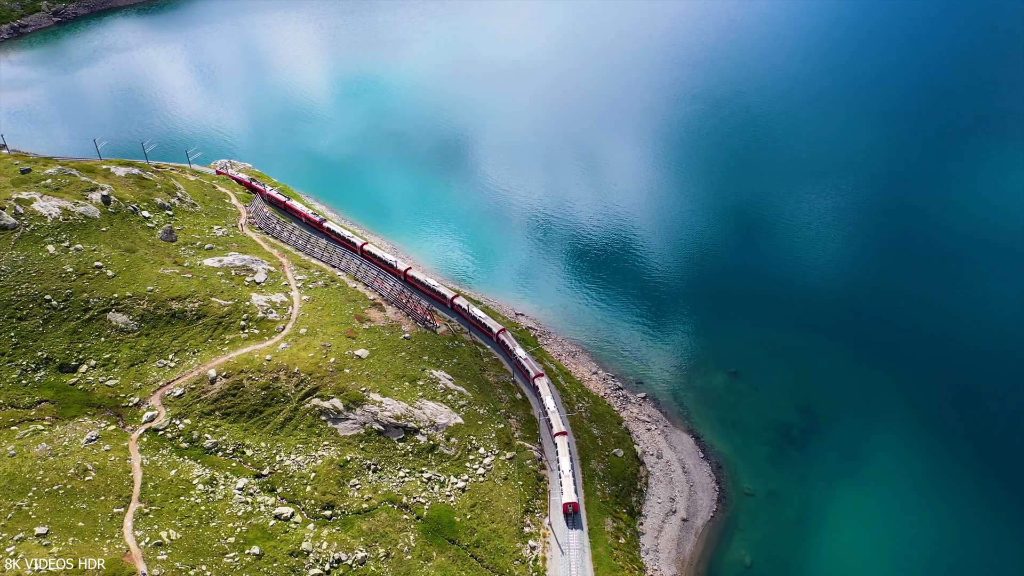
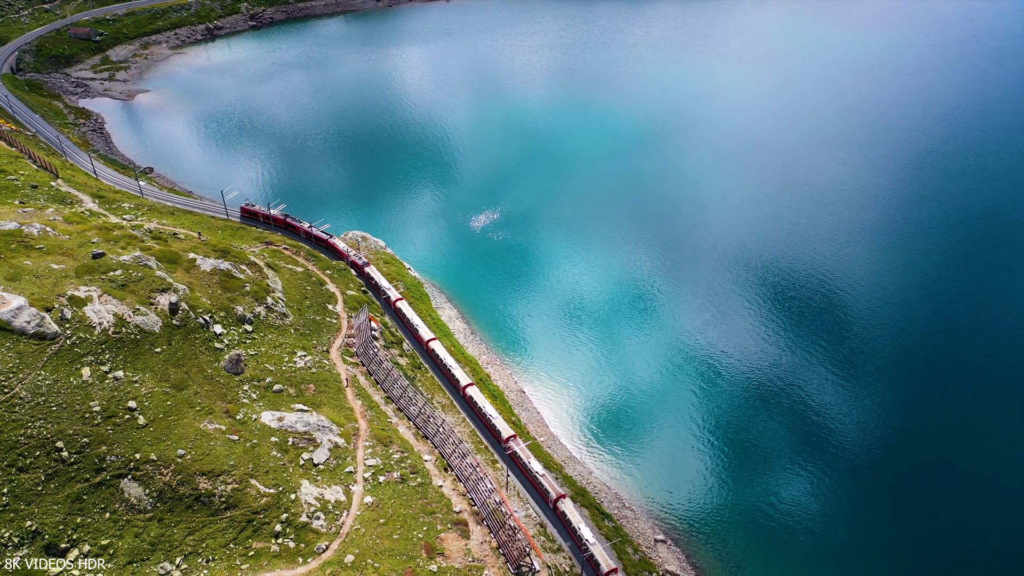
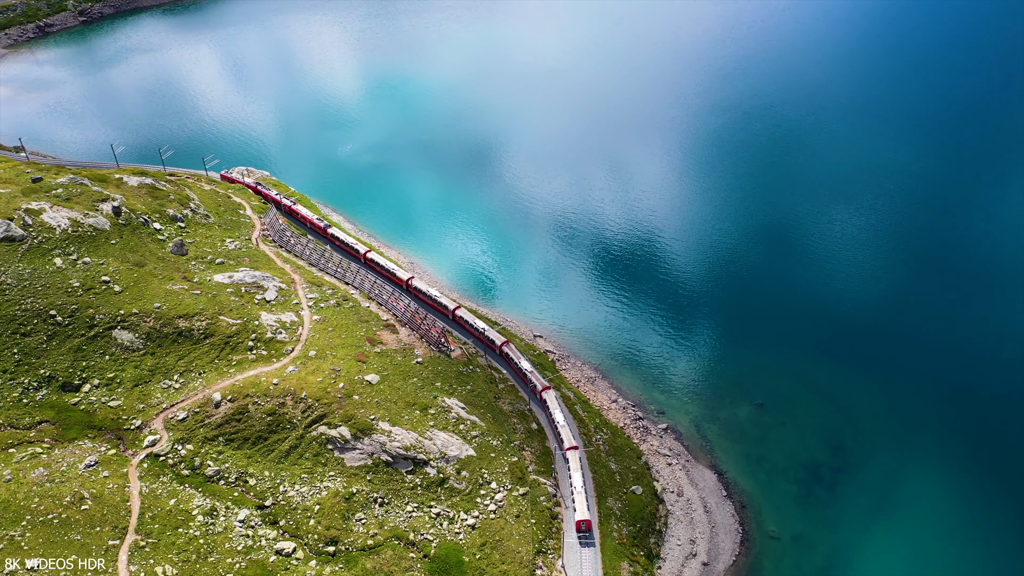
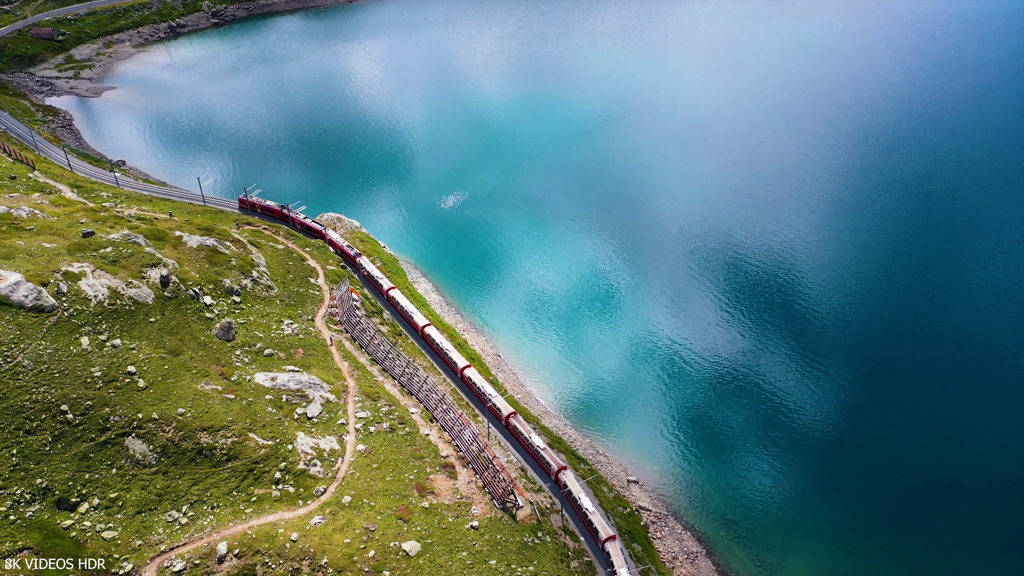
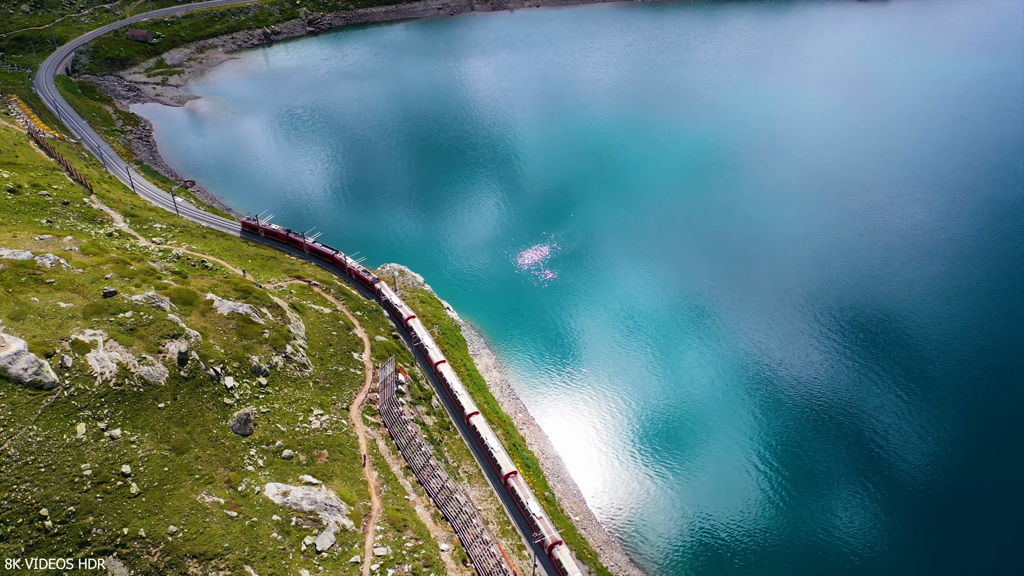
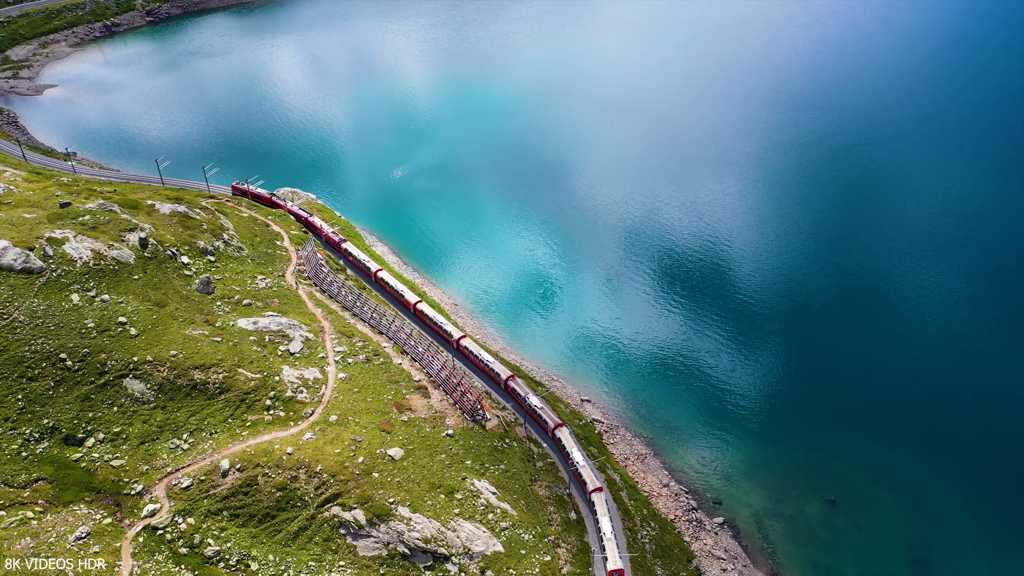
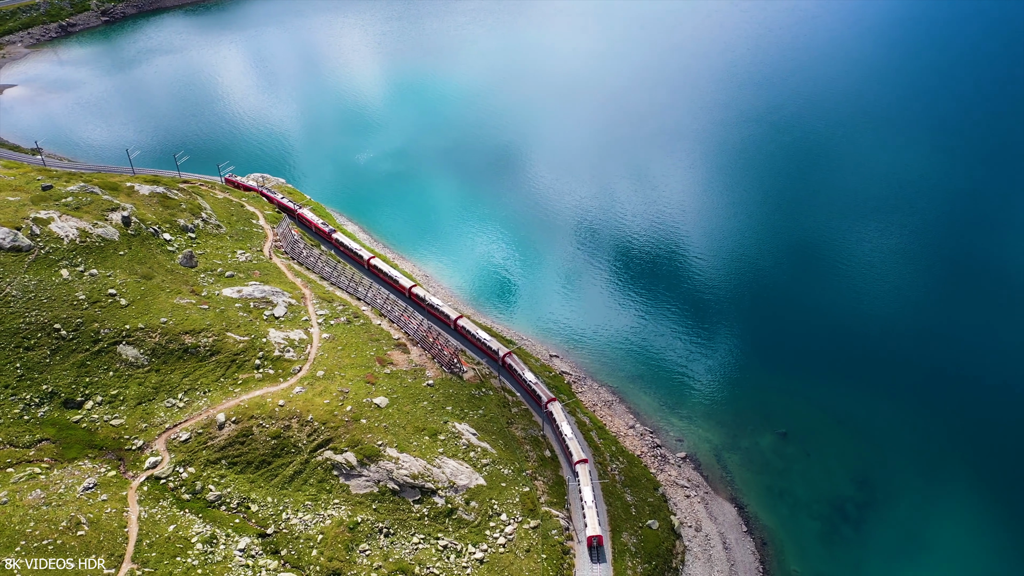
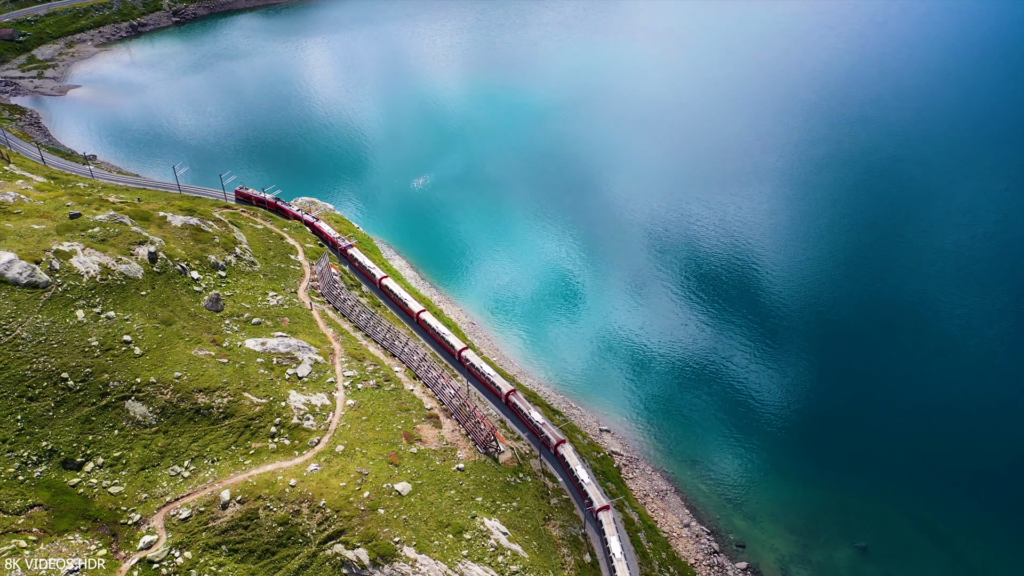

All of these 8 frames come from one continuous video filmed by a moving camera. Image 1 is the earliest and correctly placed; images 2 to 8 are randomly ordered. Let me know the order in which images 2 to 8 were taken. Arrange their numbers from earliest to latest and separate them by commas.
3, 7, 6, 8, 4, 2, 5
